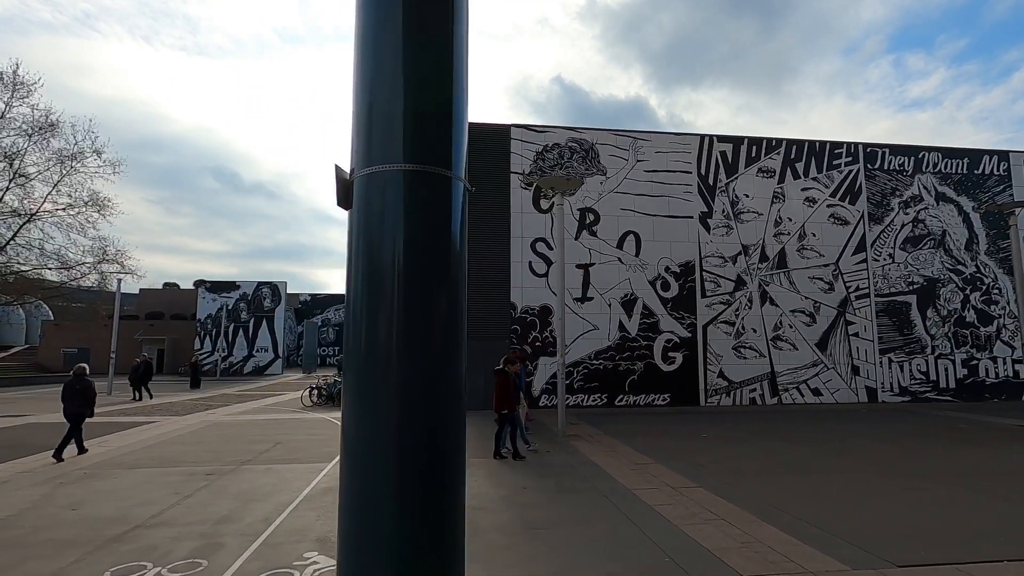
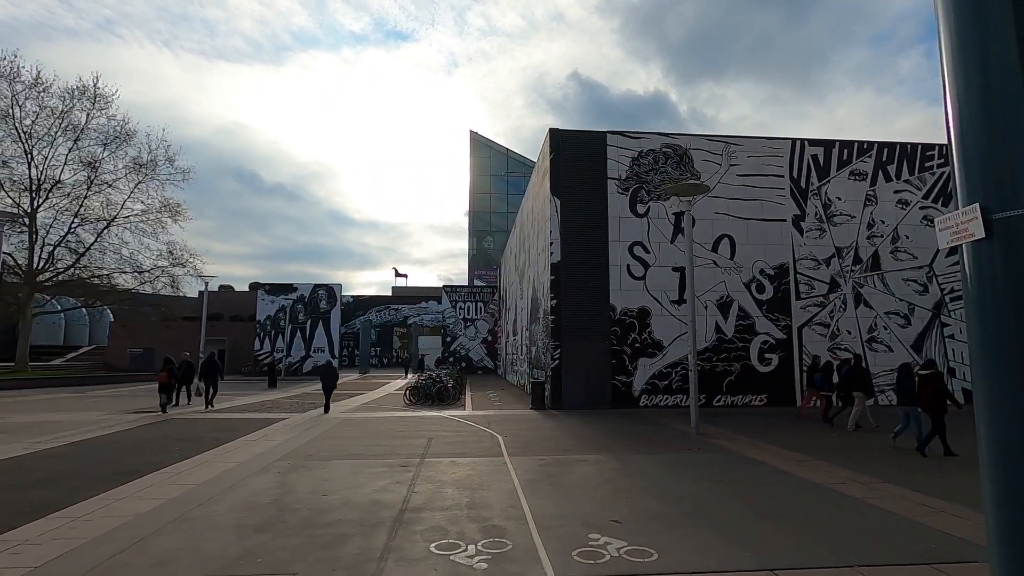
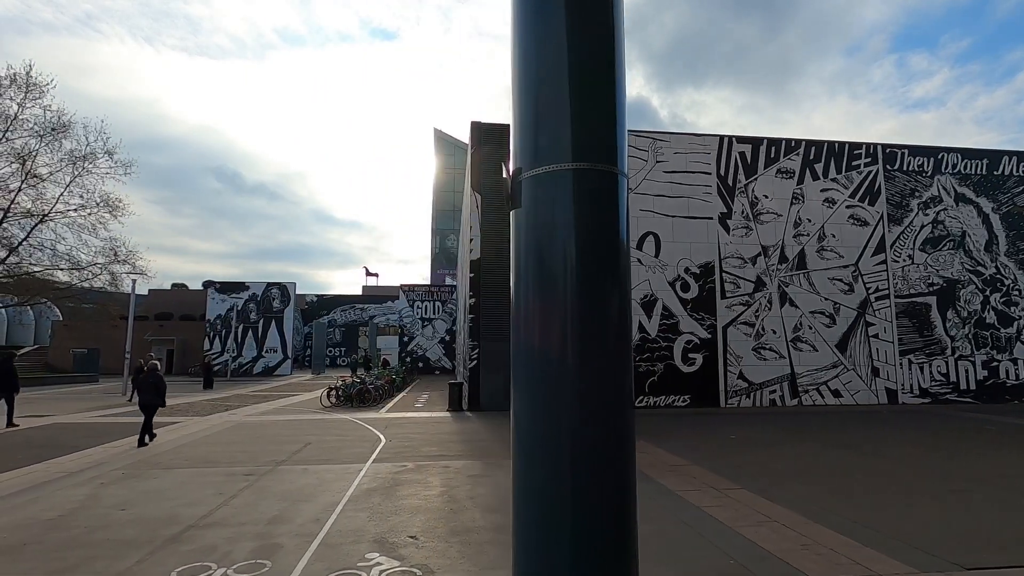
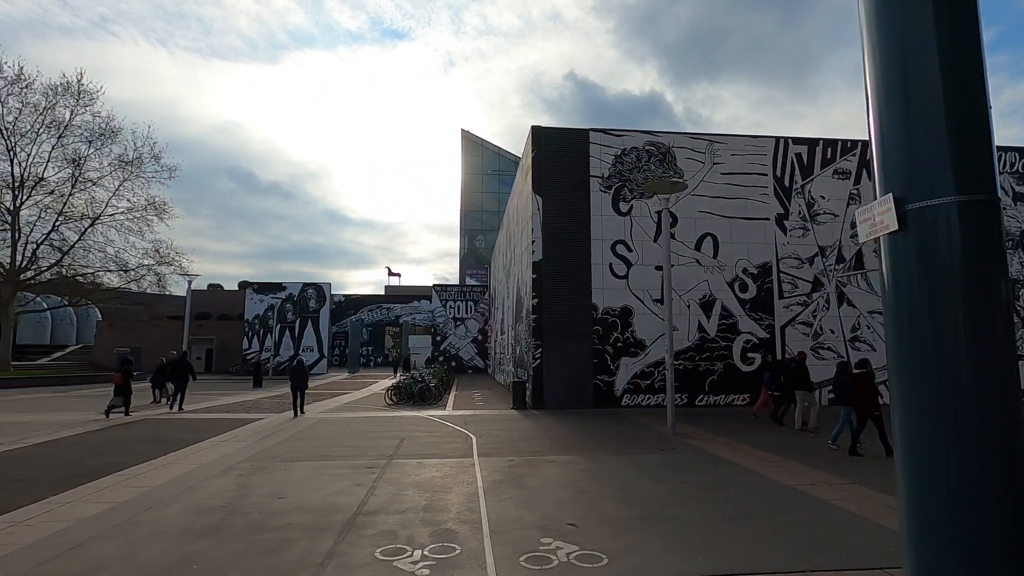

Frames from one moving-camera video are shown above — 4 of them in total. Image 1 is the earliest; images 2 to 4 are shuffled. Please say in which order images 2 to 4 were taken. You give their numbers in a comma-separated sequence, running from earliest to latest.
3, 4, 2
